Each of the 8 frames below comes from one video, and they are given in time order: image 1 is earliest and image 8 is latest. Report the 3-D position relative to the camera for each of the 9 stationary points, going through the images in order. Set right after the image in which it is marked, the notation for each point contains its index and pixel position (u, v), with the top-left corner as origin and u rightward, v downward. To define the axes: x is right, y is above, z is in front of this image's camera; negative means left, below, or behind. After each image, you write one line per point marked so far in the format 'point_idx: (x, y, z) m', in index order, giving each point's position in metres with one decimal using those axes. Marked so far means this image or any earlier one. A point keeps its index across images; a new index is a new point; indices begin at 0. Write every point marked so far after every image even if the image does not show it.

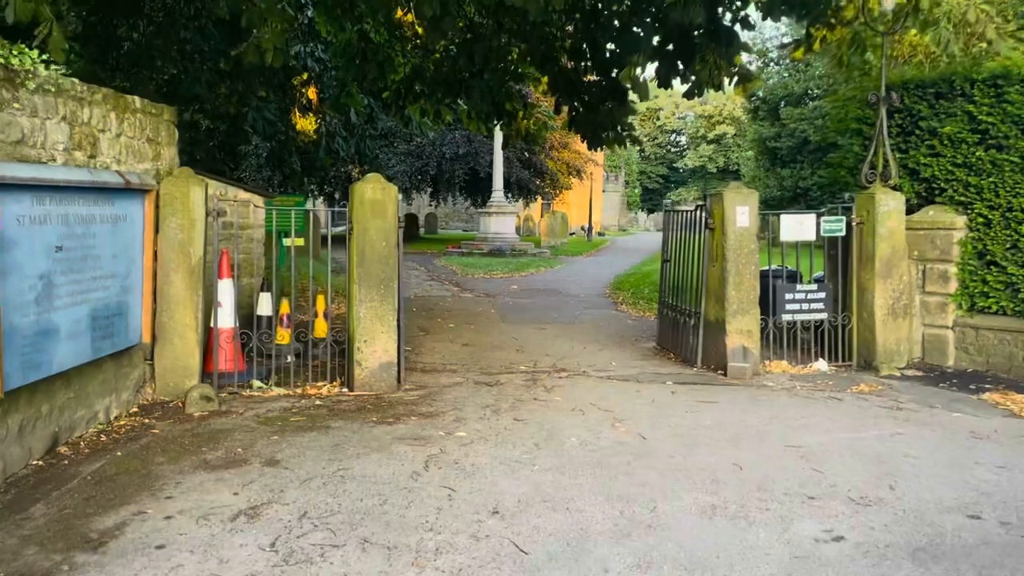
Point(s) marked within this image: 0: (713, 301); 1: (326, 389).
0: (+1.7, -0.1, +7.2) m
1: (-1.4, -0.8, +6.3) m
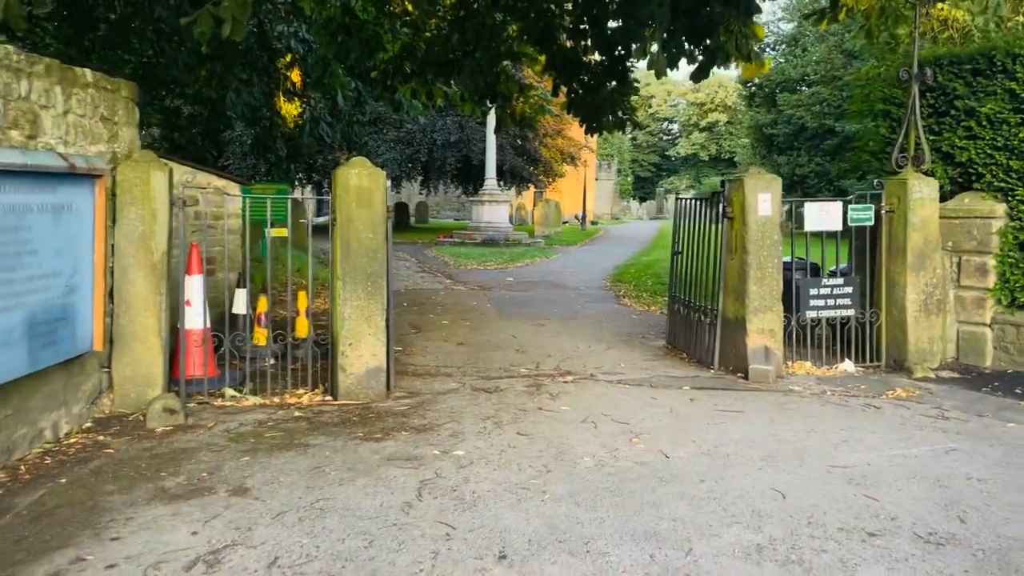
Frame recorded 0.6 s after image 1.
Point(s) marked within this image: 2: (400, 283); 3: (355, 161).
0: (+1.7, -0.1, +6.6) m
1: (-1.4, -0.8, +5.7) m
2: (-1.7, +0.1, +13.0) m
3: (-1.1, +0.9, +5.6) m
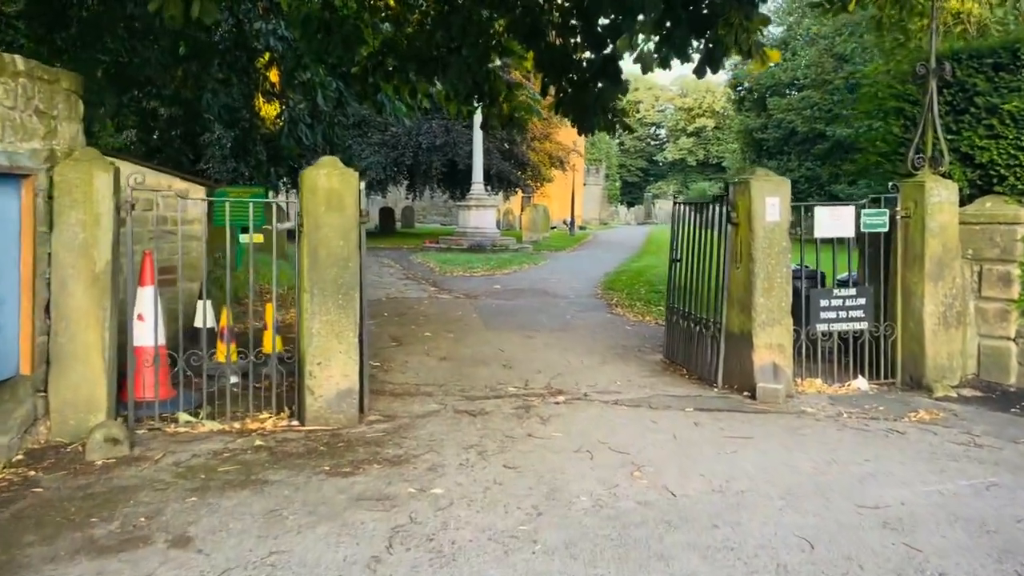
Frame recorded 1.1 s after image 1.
0: (+1.6, -0.1, +6.1) m
1: (-1.5, -0.8, +5.1) m
2: (-1.9, -0.1, +12.4) m
3: (-1.1, +0.8, +5.1) m
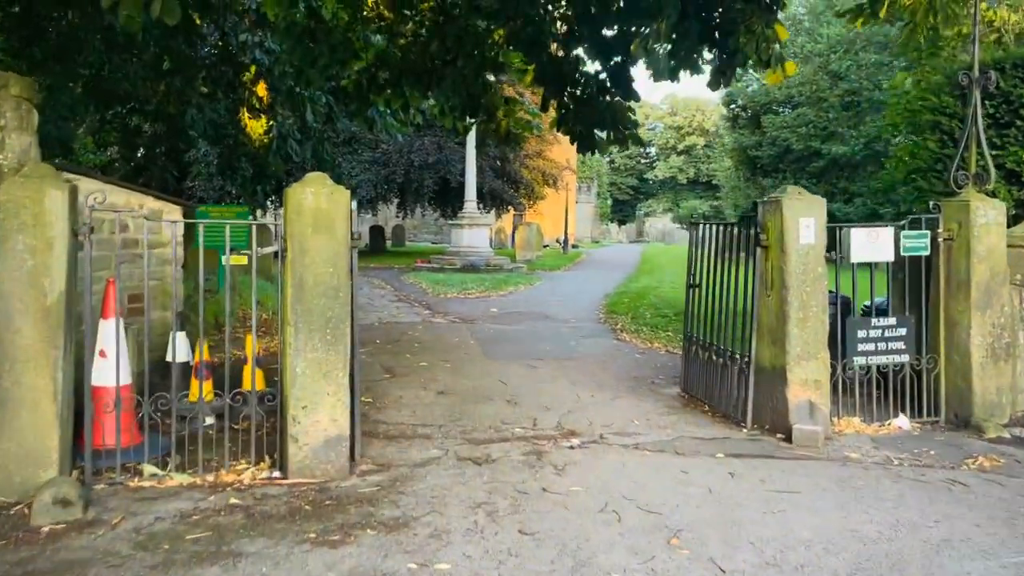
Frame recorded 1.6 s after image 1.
0: (+1.7, -0.3, +5.5) m
1: (-1.4, -1.0, +4.5) m
2: (-2.0, -0.4, +11.8) m
3: (-1.1, +0.6, +4.5) m
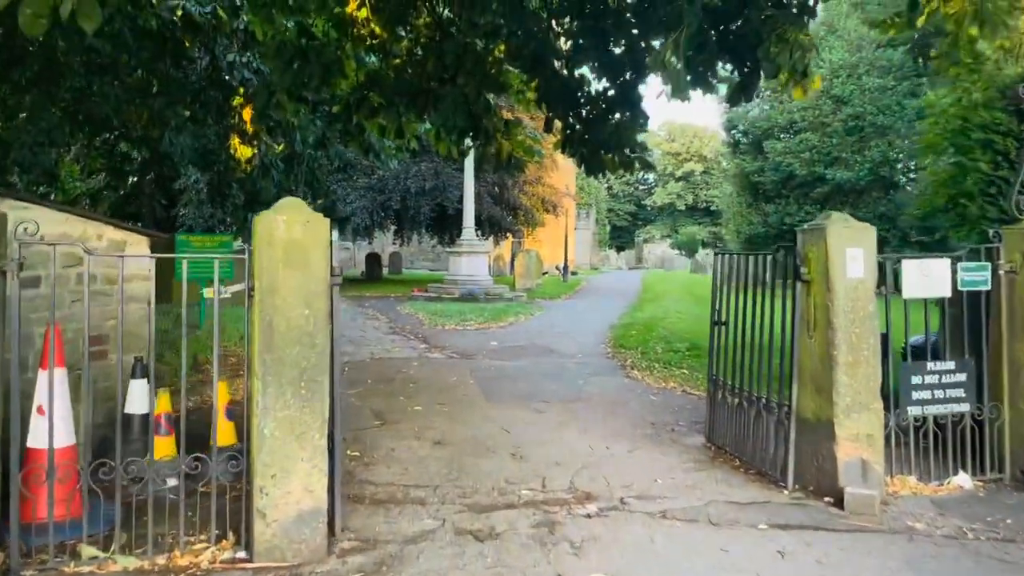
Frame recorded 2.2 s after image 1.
0: (+1.7, -0.6, +4.8) m
1: (-1.4, -1.2, +3.8) m
2: (-1.9, -0.8, +11.1) m
3: (-1.1, +0.4, +3.8) m
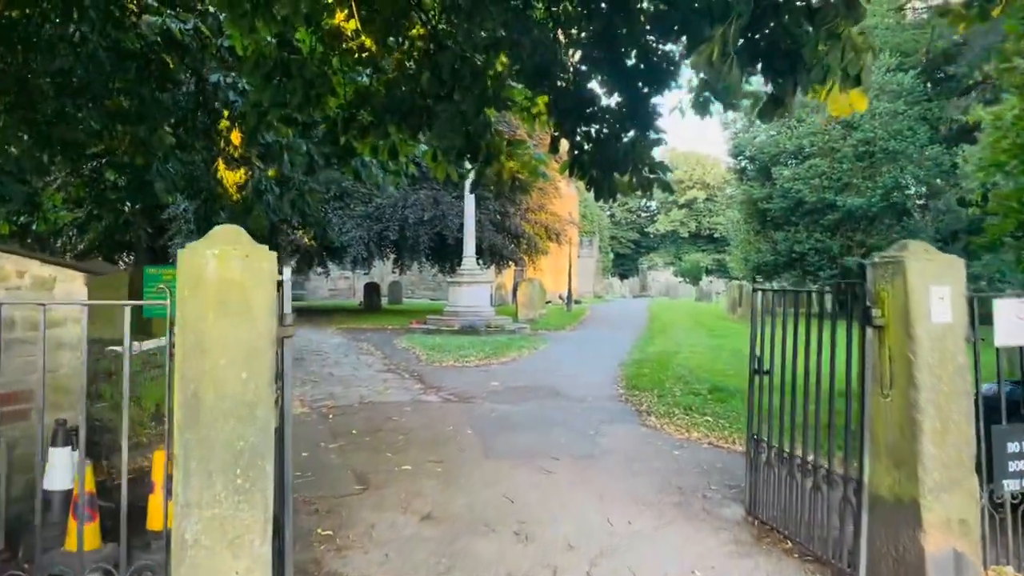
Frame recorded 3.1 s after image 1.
0: (+1.7, -0.8, +3.9) m
1: (-1.4, -1.4, +2.8) m
2: (-1.9, -1.3, +10.2) m
3: (-1.0, +0.2, +2.9) m
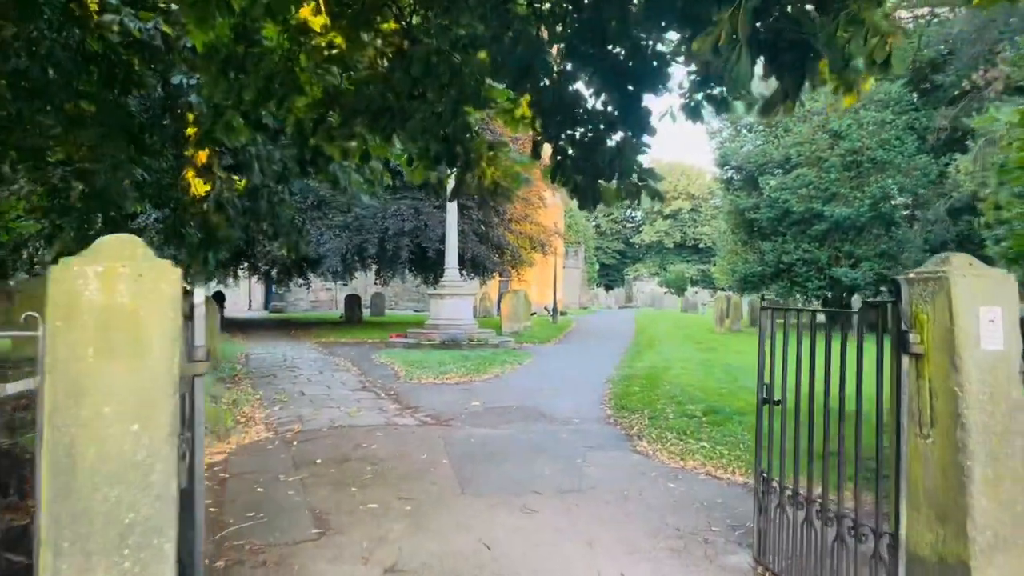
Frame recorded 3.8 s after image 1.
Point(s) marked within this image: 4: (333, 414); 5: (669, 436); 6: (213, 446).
0: (+1.6, -0.9, +3.3) m
1: (-1.5, -1.5, +2.2) m
2: (-2.1, -1.4, +9.5) m
3: (-1.1, +0.1, +2.3) m
4: (-2.1, -1.5, +9.6) m
5: (+1.5, -1.4, +7.7) m
6: (-2.7, -1.4, +7.5) m
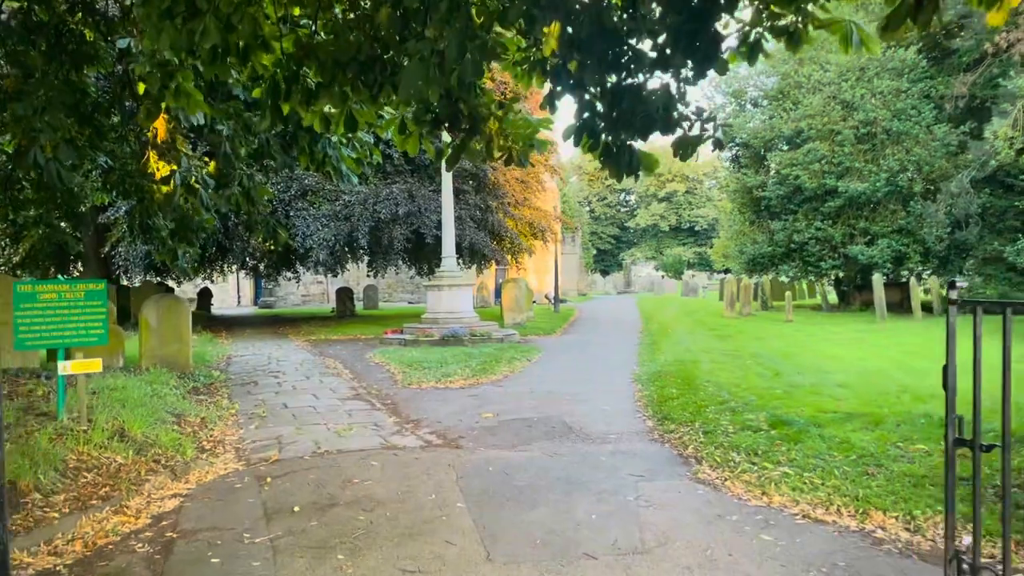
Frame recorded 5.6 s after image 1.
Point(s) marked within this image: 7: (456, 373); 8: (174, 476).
0: (+1.9, -0.8, +1.7) m
1: (-1.2, -1.5, +0.6) m
2: (-1.9, -1.4, +7.9) m
3: (-0.9, +0.1, +0.7) m
4: (-1.9, -1.4, +8.1) m
5: (+1.7, -1.3, +6.1) m
6: (-2.5, -1.4, +6.0) m
7: (-0.8, -1.2, +11.9) m
8: (-2.6, -1.4, +6.3) m
